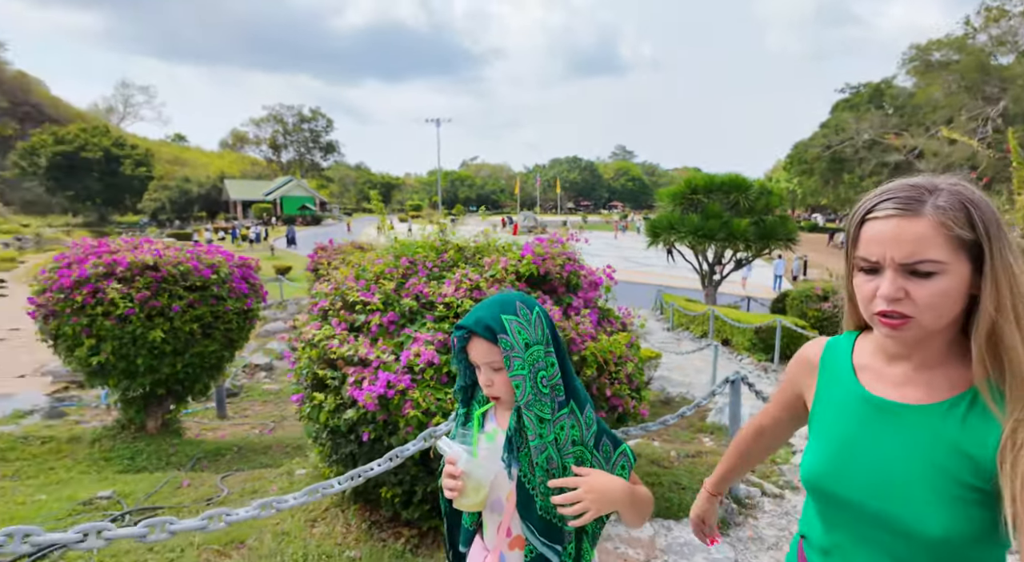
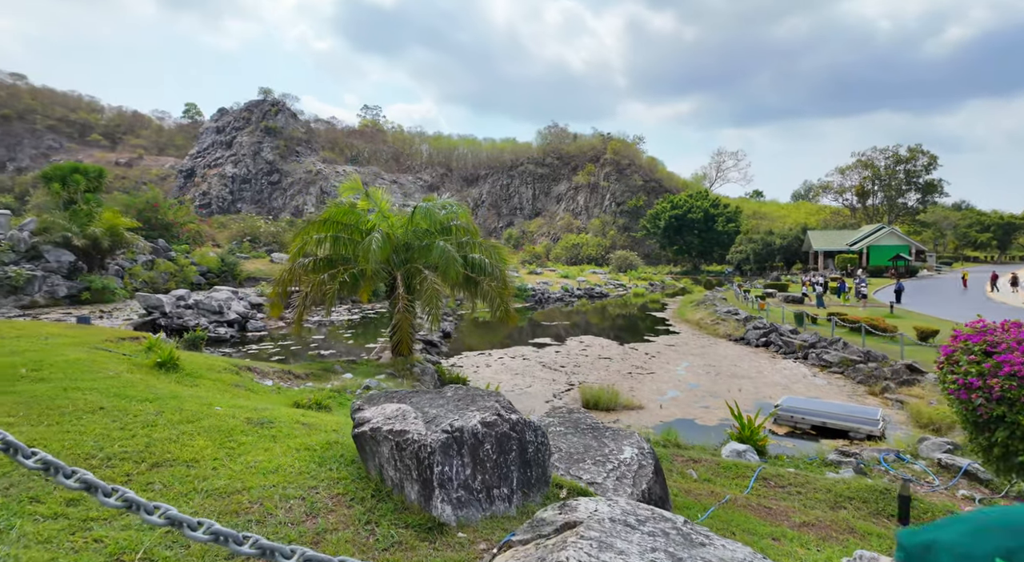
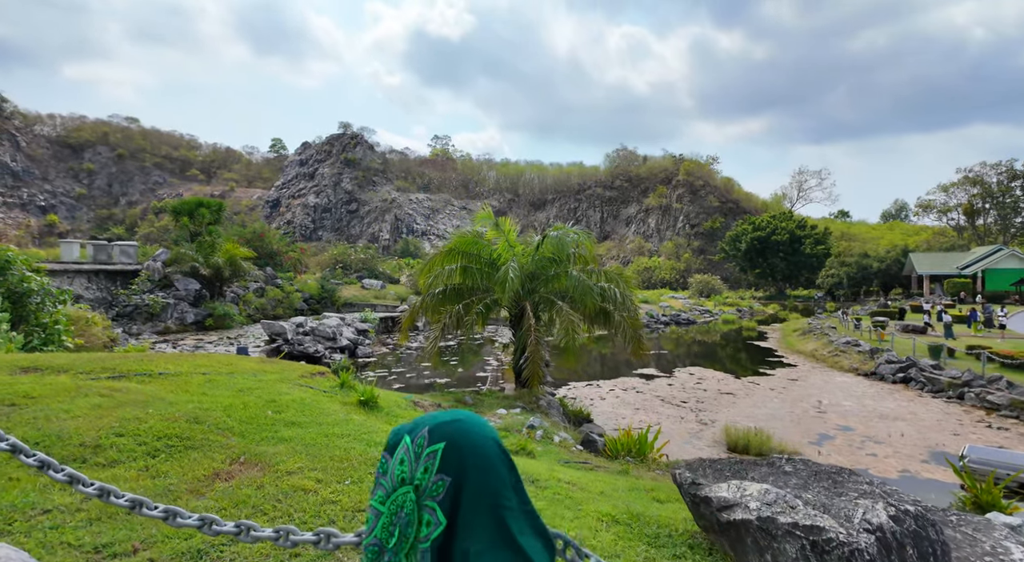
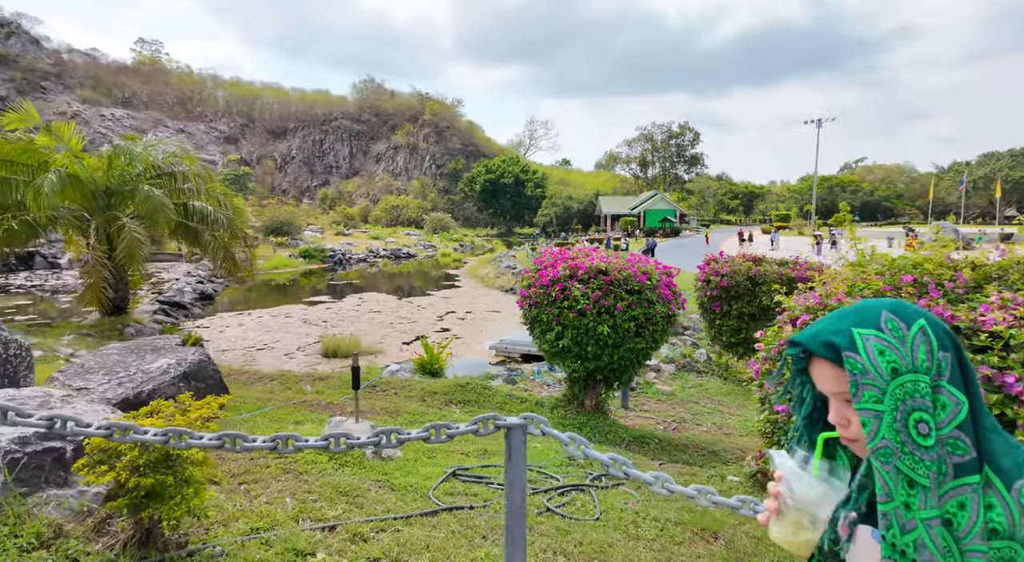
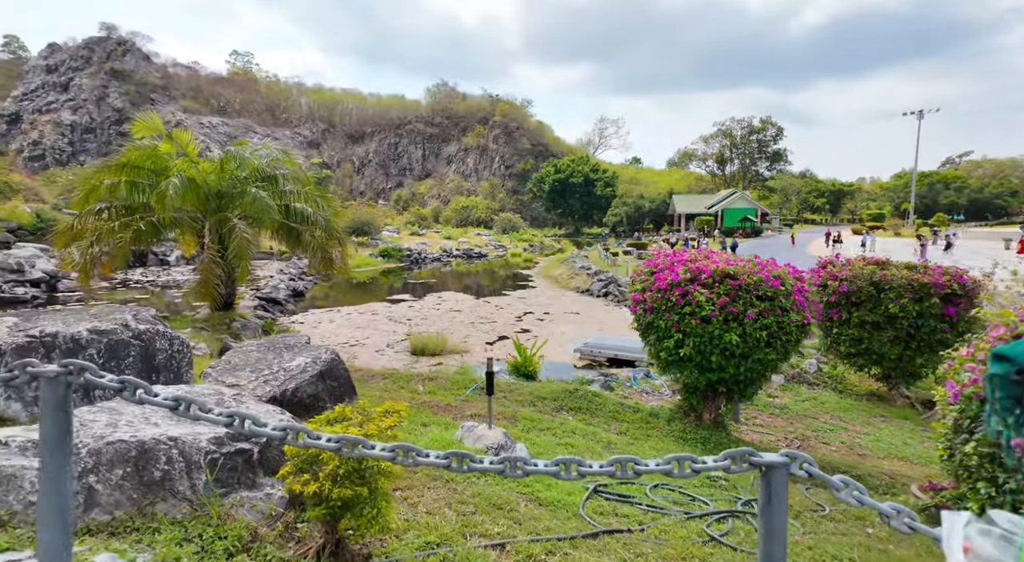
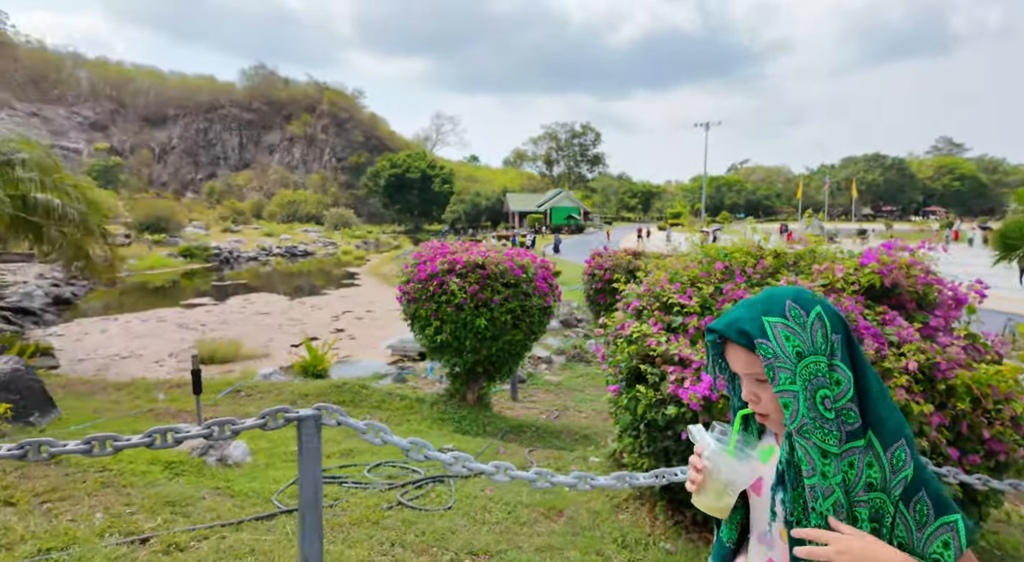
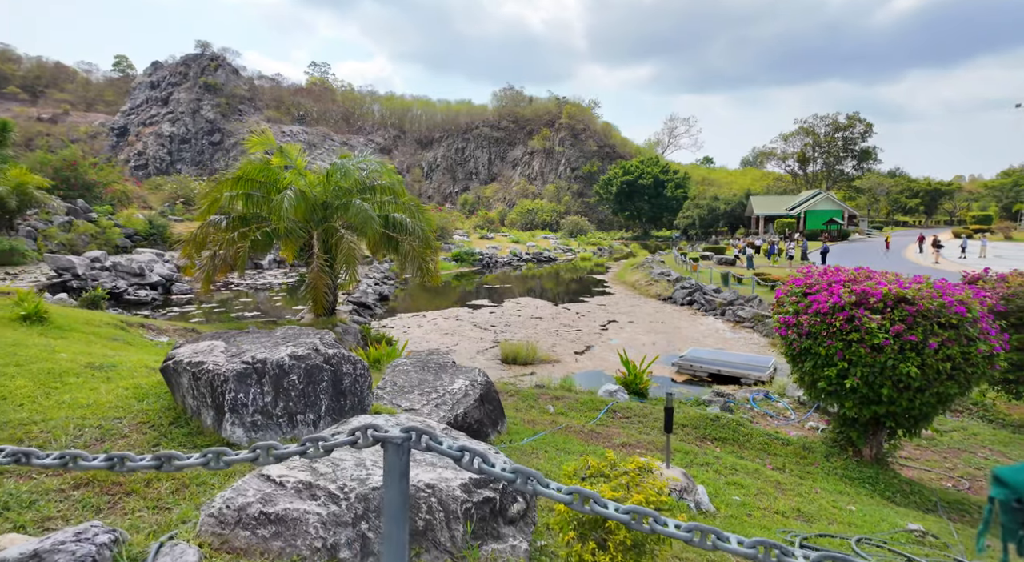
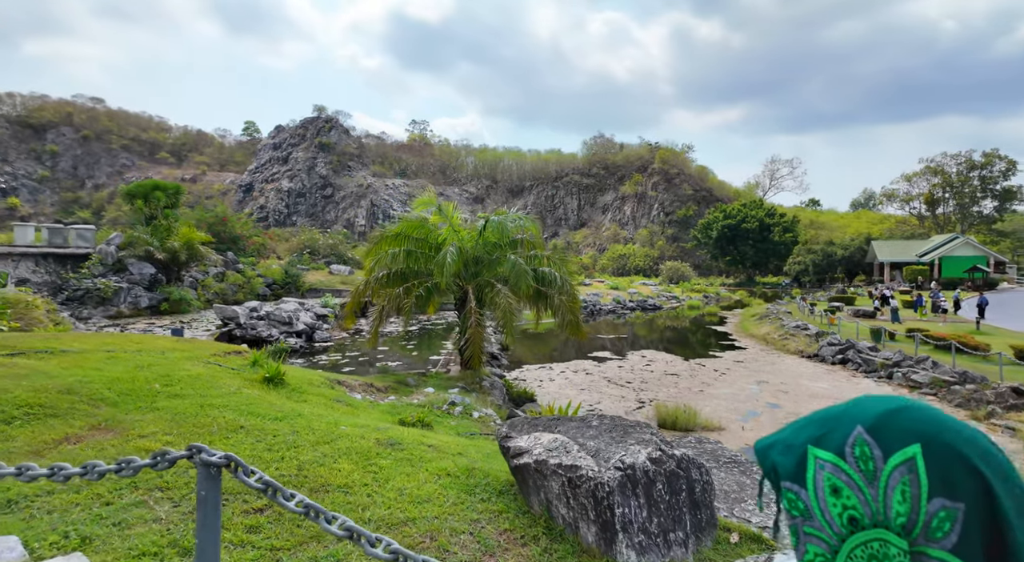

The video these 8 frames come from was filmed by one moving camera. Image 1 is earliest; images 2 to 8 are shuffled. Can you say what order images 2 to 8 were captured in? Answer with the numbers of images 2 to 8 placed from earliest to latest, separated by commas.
6, 4, 5, 7, 2, 8, 3
